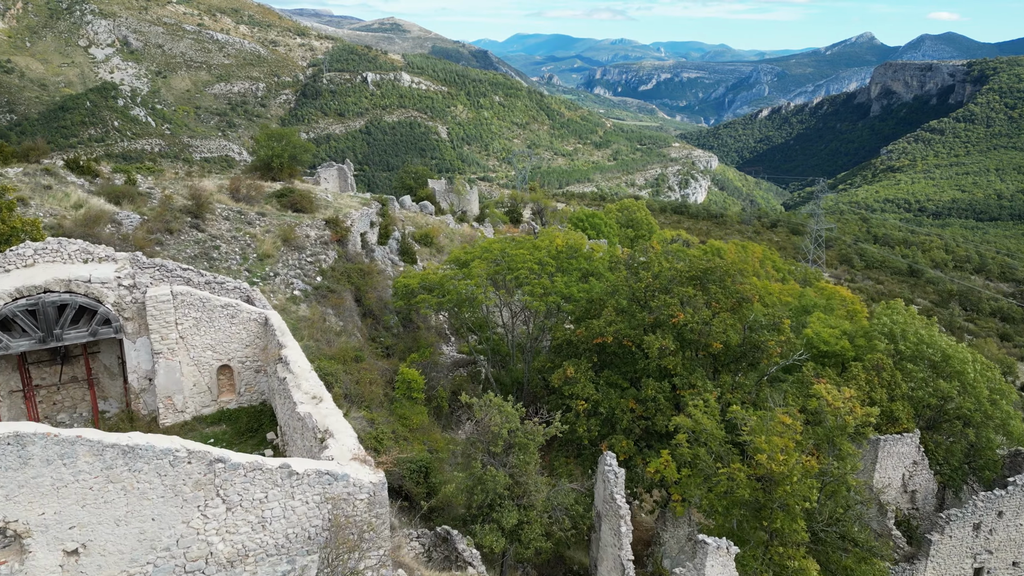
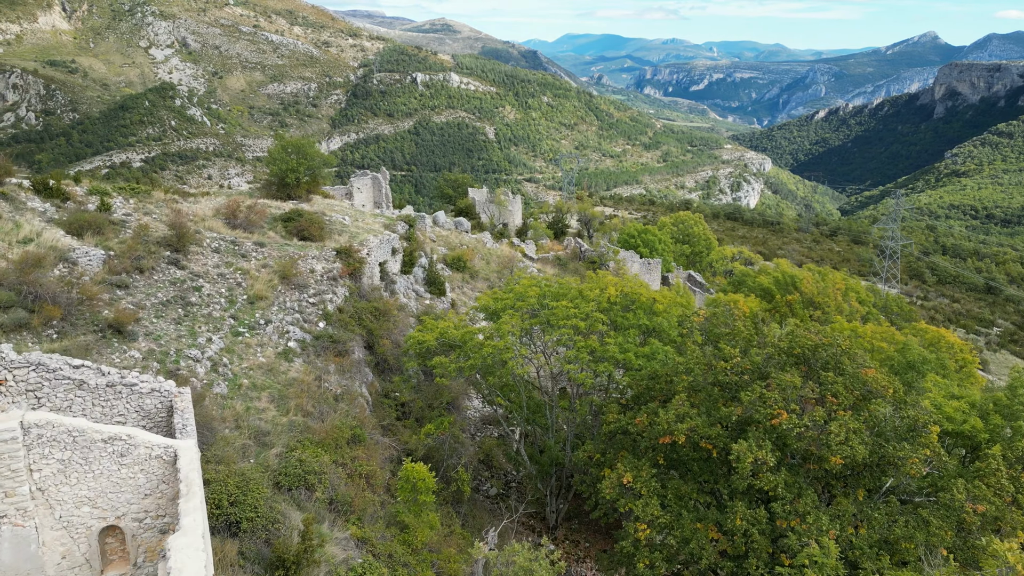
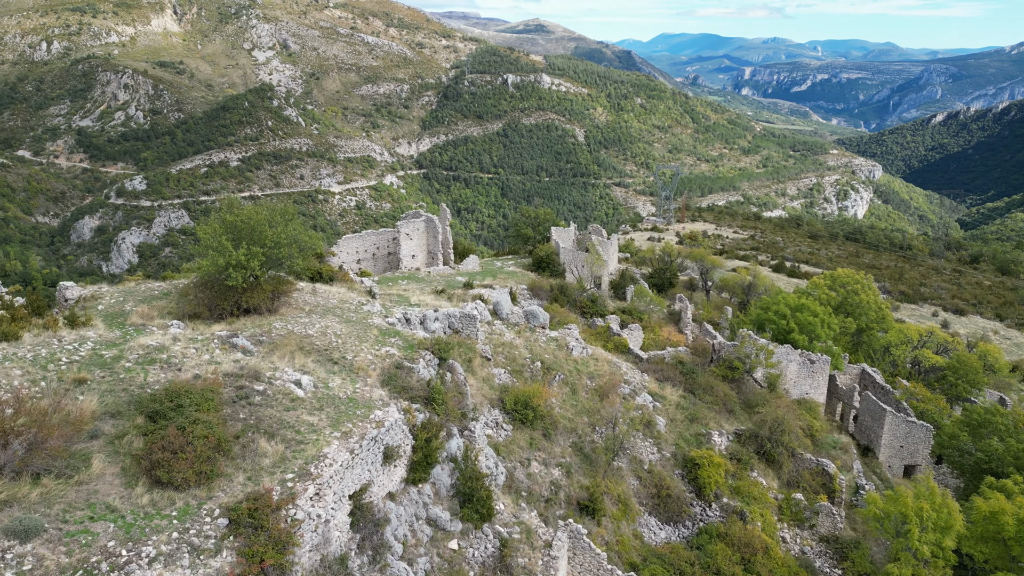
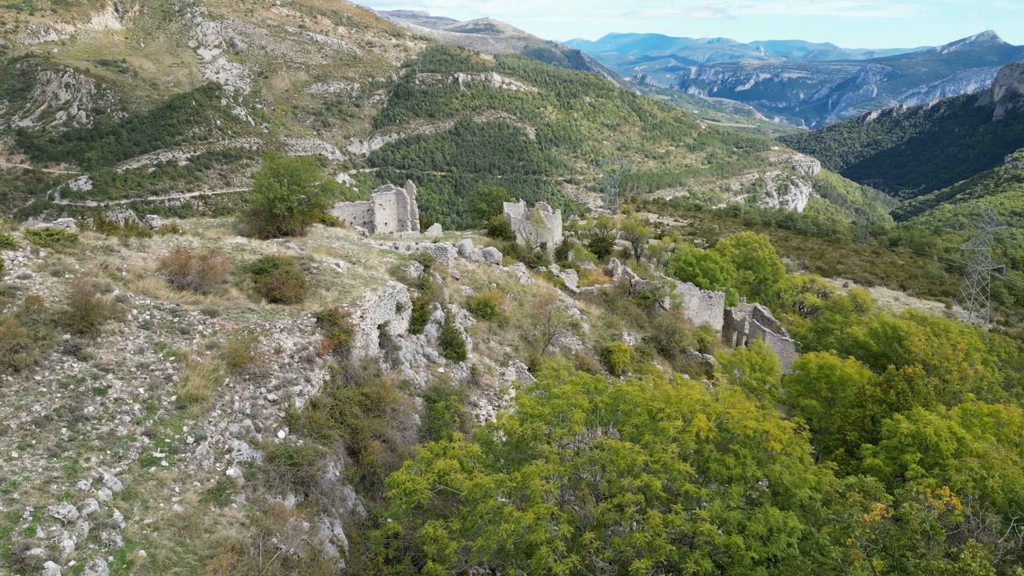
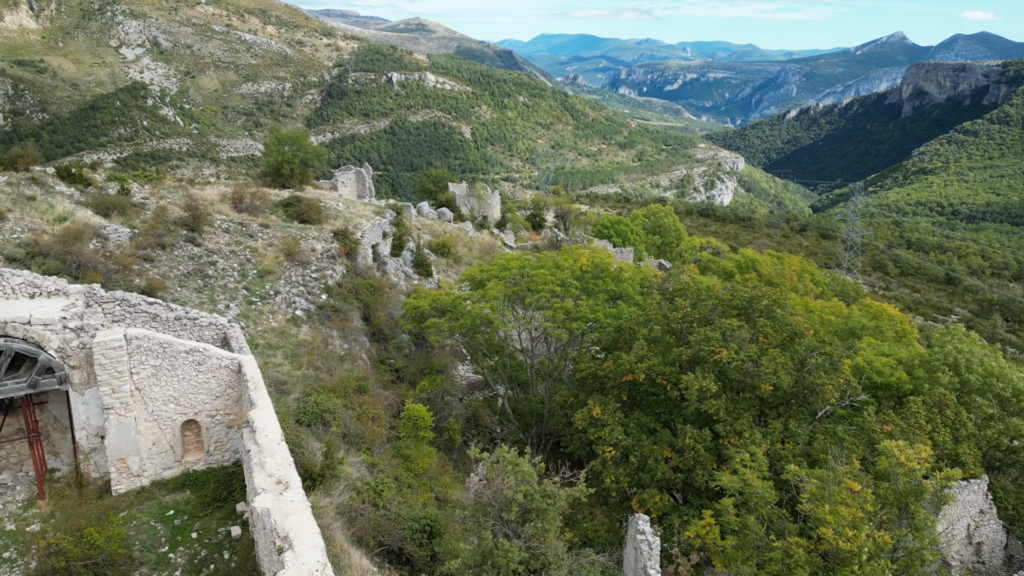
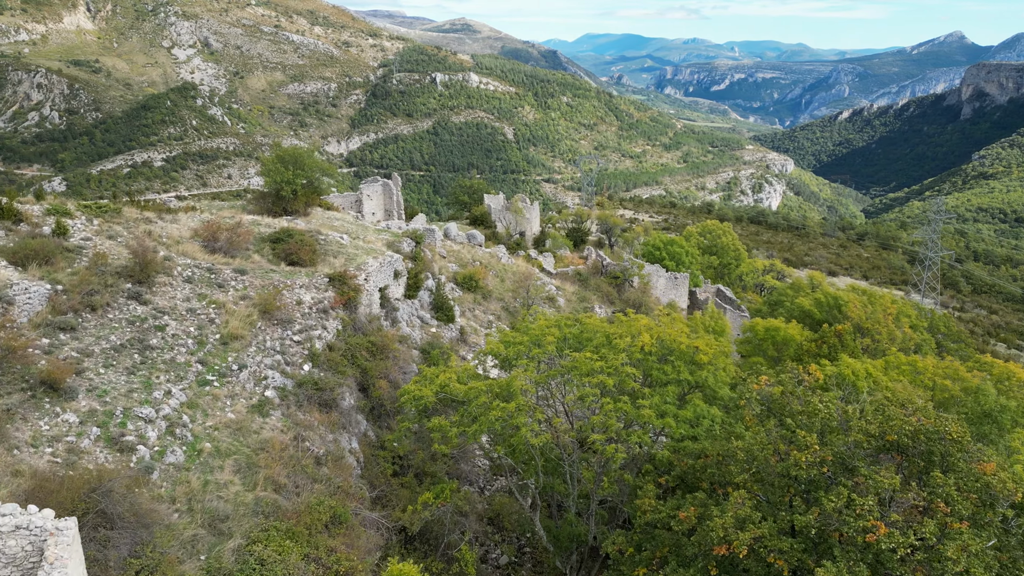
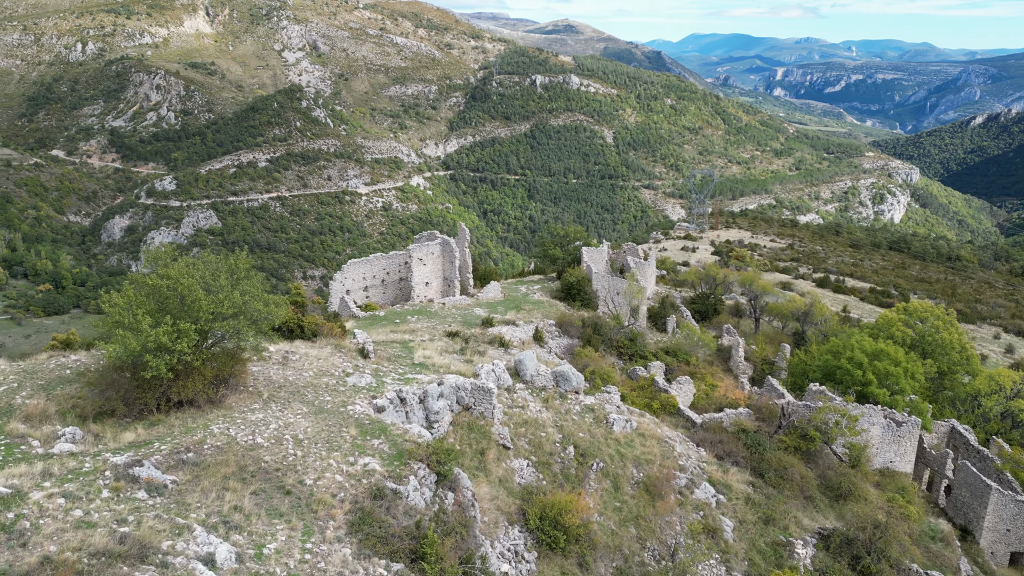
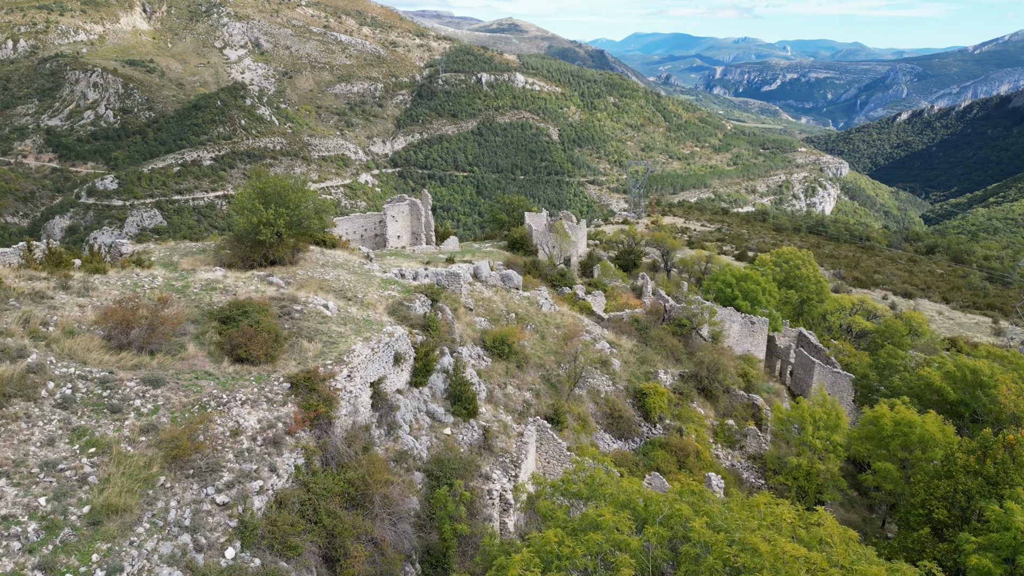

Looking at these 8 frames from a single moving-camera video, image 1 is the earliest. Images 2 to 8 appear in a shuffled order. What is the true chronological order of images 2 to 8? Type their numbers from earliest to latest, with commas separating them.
5, 2, 6, 4, 8, 3, 7
